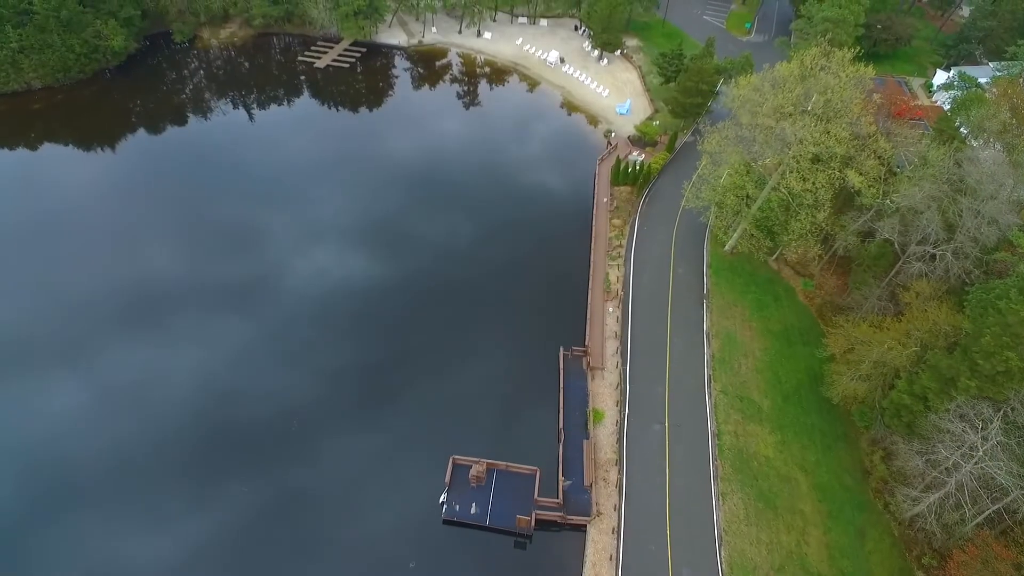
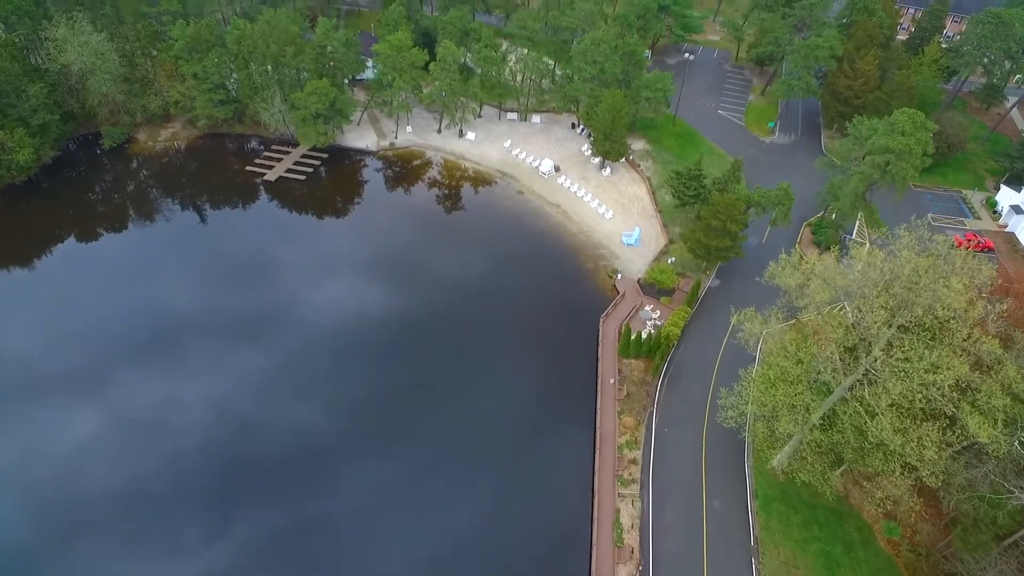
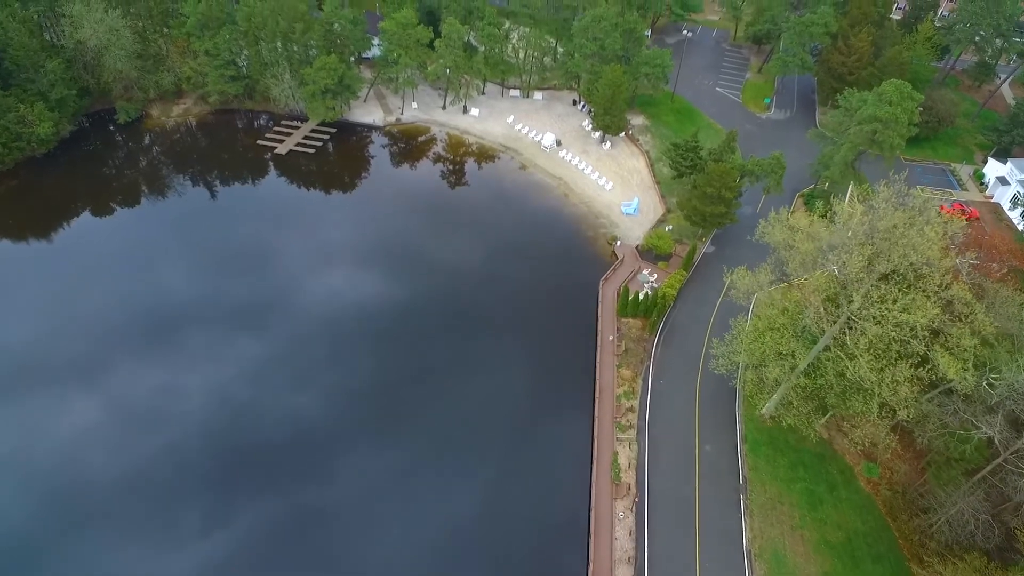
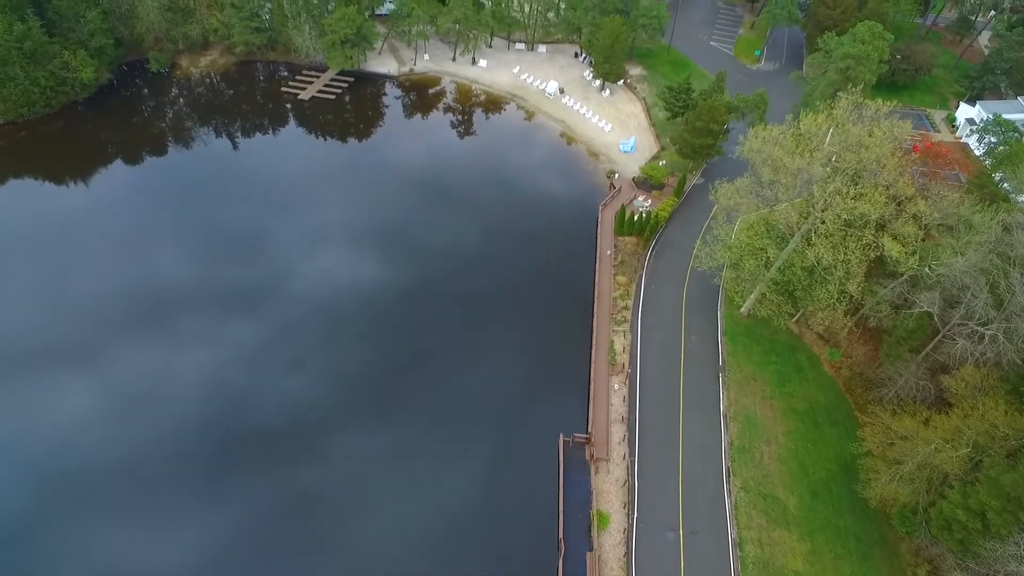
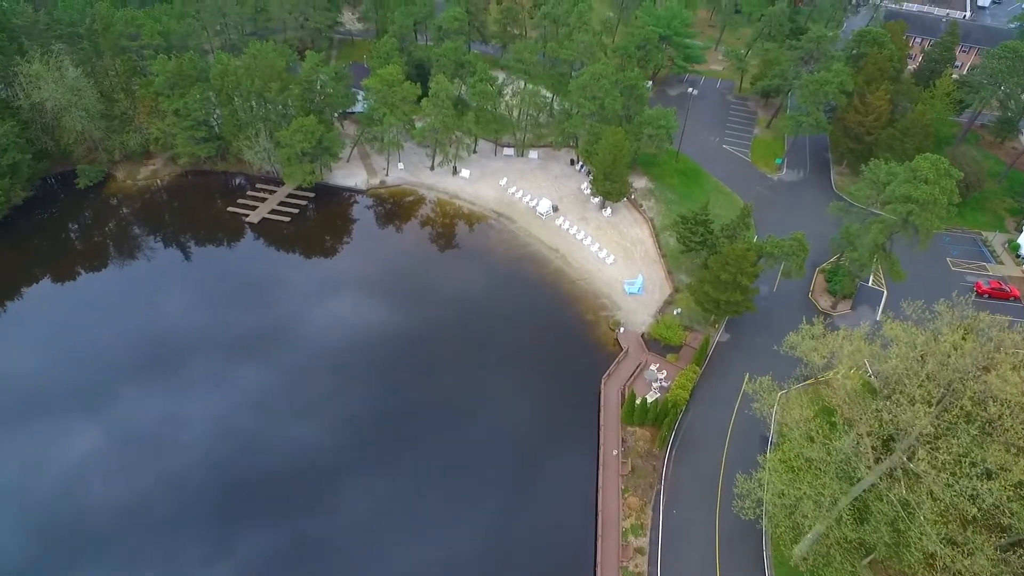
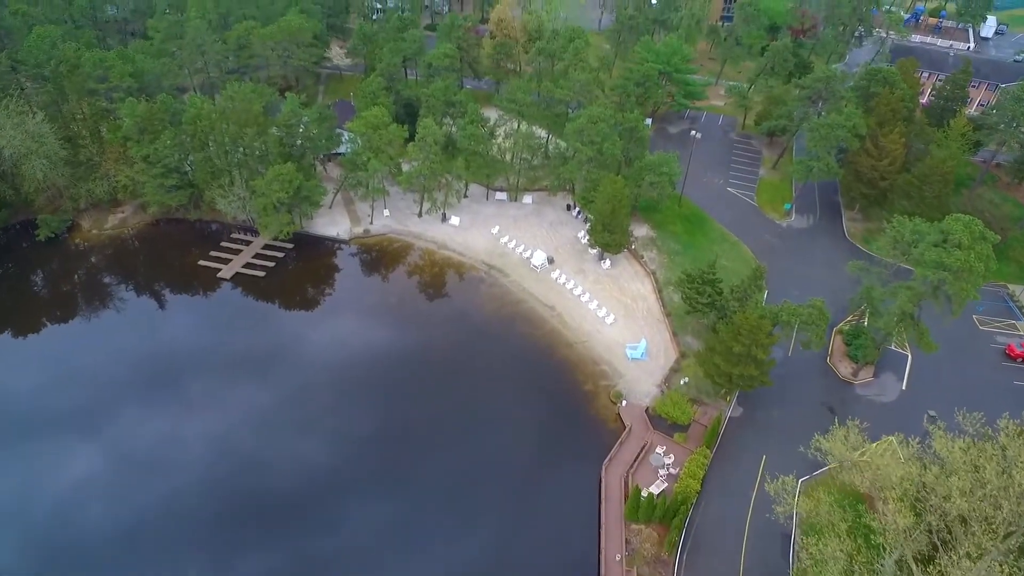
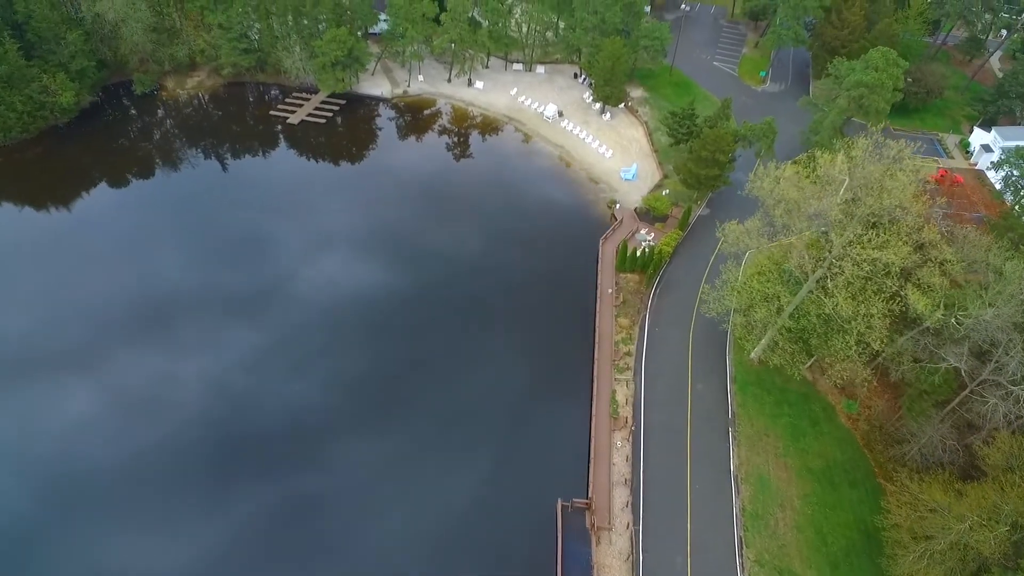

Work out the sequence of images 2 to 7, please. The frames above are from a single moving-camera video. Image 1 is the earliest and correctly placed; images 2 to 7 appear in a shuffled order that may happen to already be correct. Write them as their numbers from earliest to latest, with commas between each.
4, 7, 3, 2, 5, 6
